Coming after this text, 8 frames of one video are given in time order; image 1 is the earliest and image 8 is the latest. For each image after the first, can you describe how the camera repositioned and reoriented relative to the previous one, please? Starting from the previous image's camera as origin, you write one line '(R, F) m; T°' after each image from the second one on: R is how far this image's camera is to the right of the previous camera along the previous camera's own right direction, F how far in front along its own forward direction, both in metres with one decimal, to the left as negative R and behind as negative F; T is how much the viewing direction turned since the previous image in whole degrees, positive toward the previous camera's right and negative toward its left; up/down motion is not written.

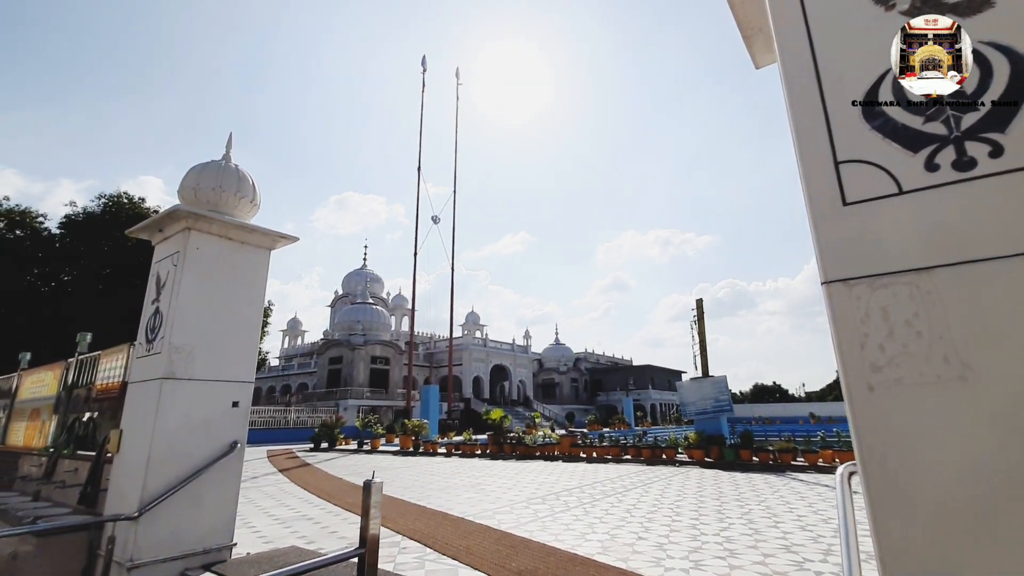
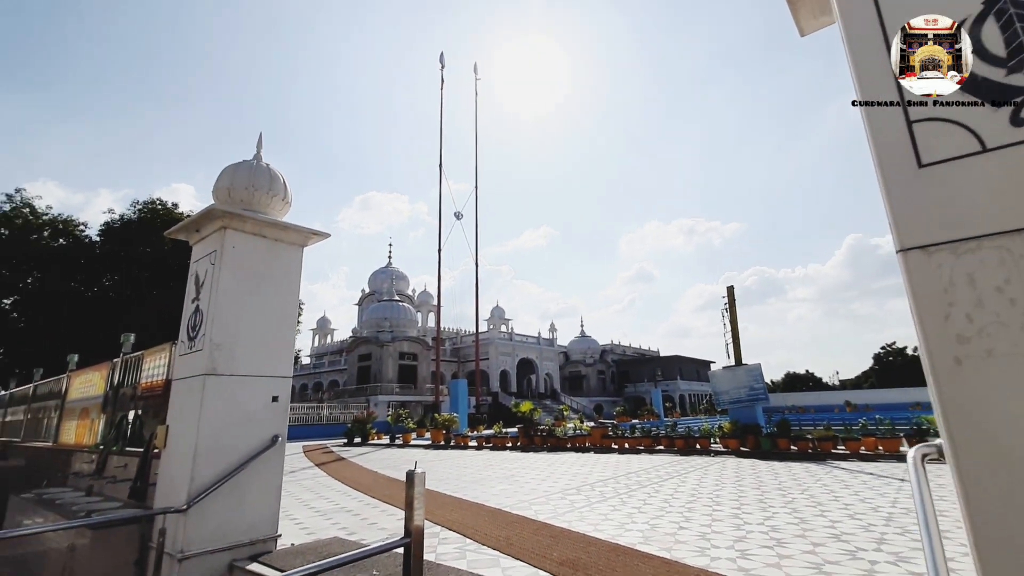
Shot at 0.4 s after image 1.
(-0.1, 0.0) m; -3°
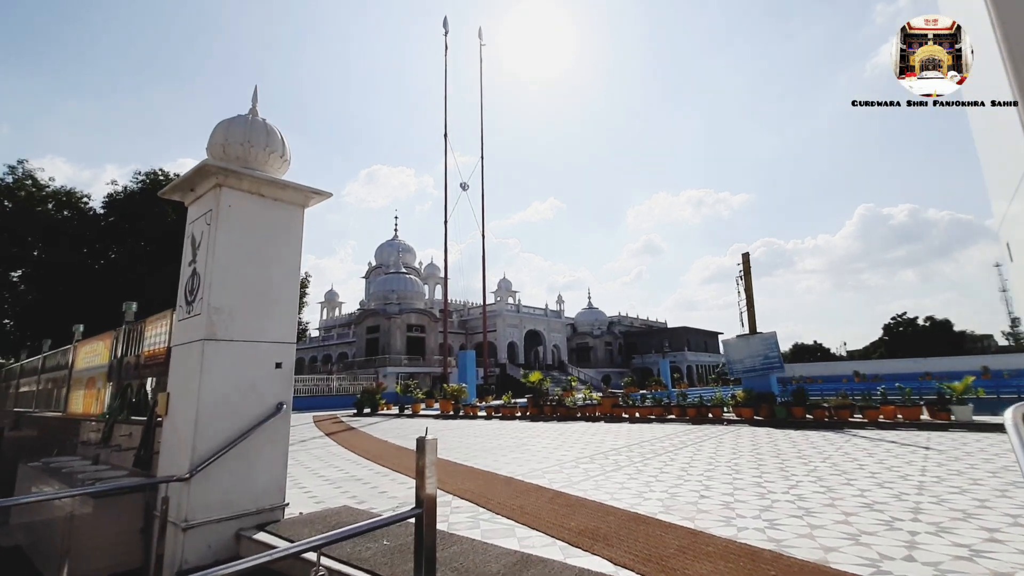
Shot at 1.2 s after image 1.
(-0.1, +0.3) m; -1°
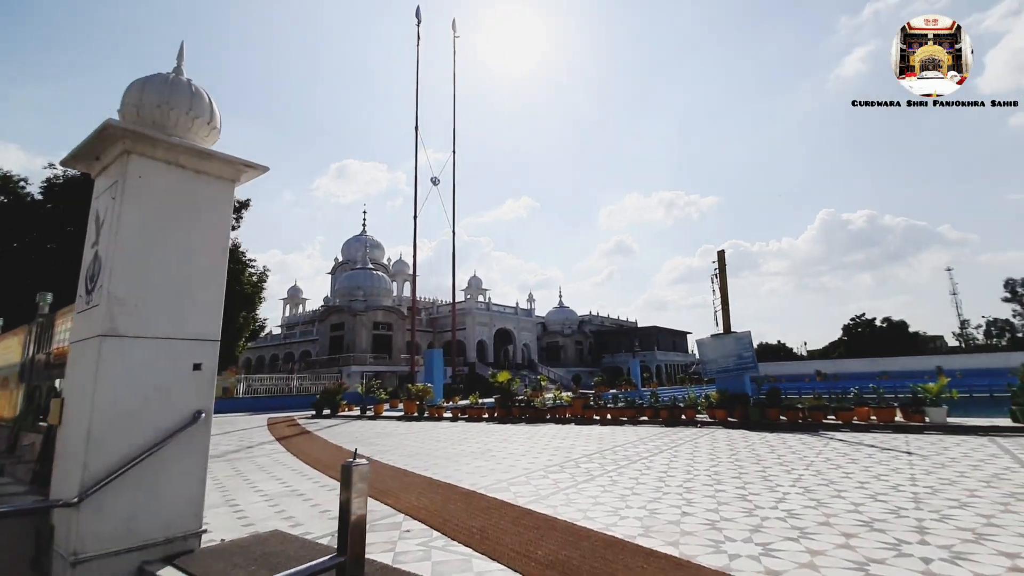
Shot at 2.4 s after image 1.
(+0.1, +0.6) m; +3°
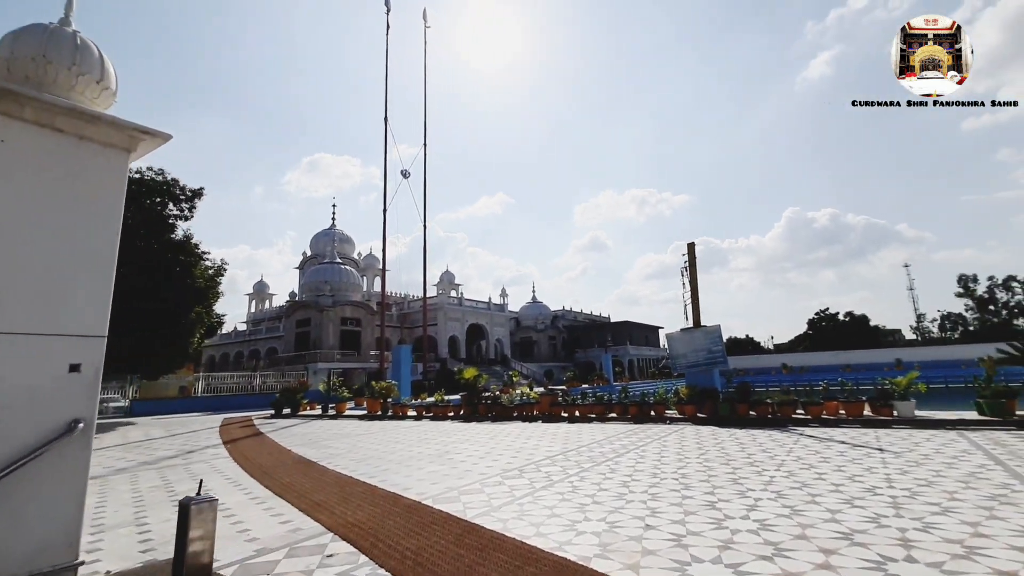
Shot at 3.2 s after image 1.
(+0.2, +0.5) m; +3°
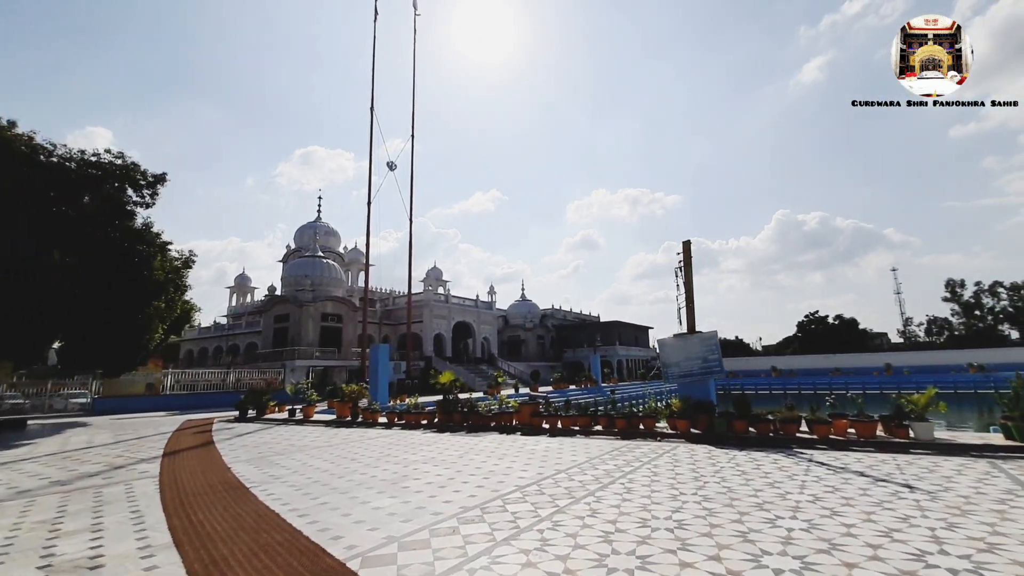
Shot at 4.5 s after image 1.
(+0.3, +1.0) m; +1°
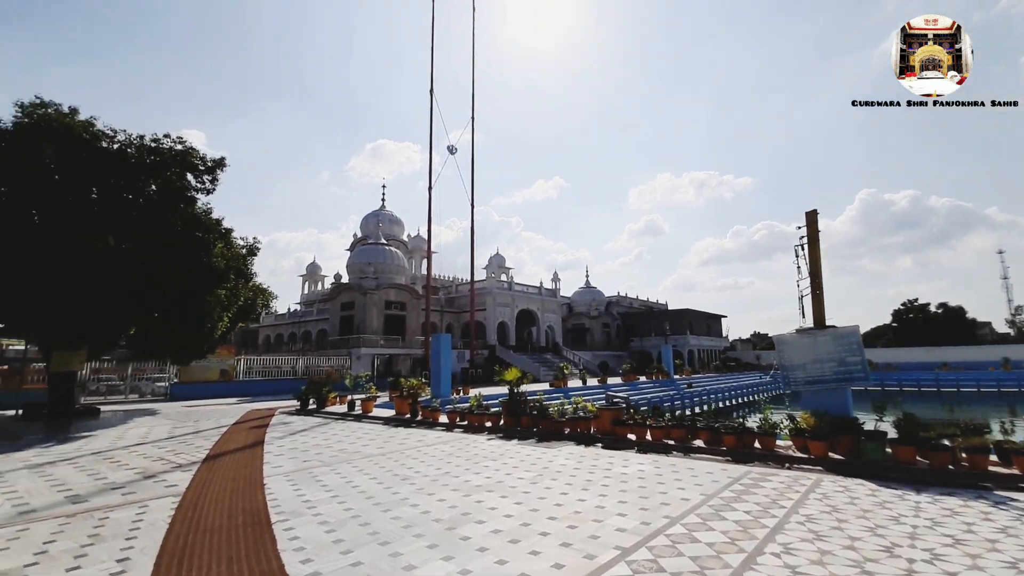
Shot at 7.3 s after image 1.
(-0.3, +1.7) m; -7°
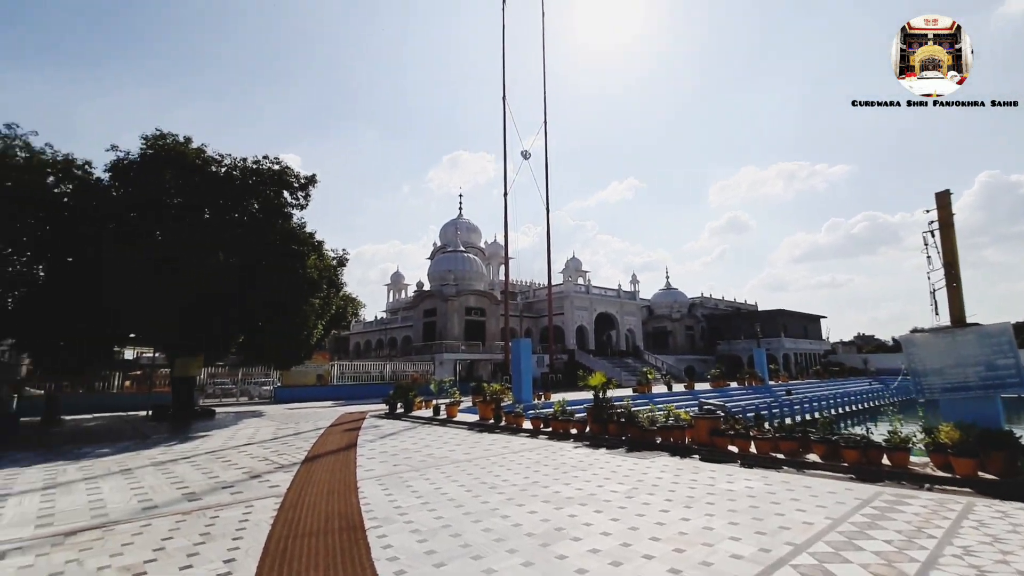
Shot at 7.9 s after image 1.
(-0.1, +0.3) m; -9°
